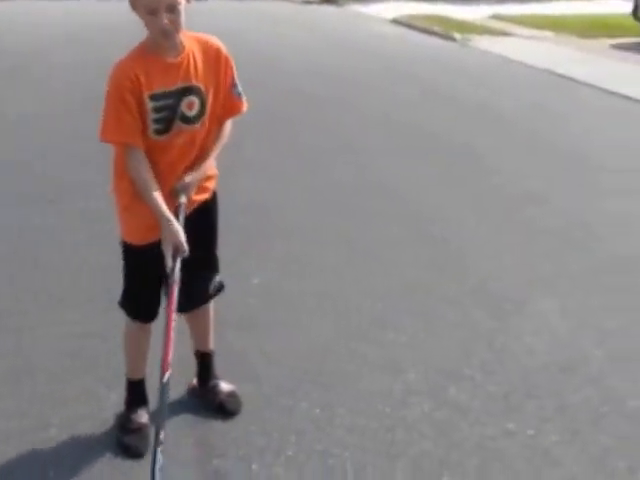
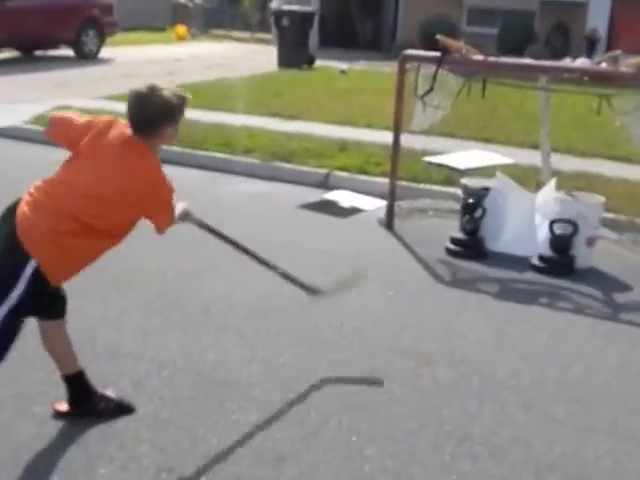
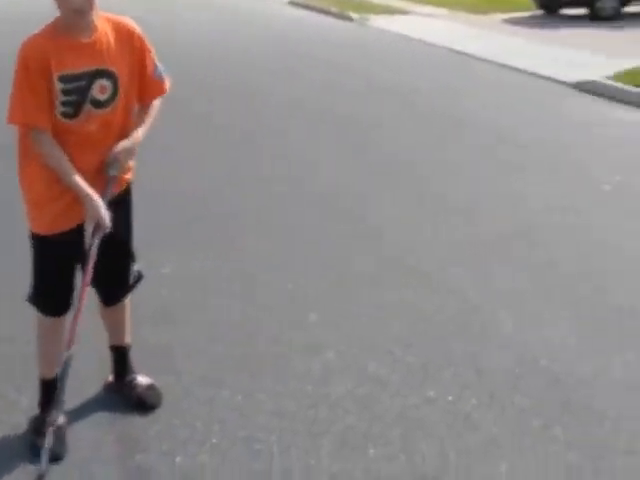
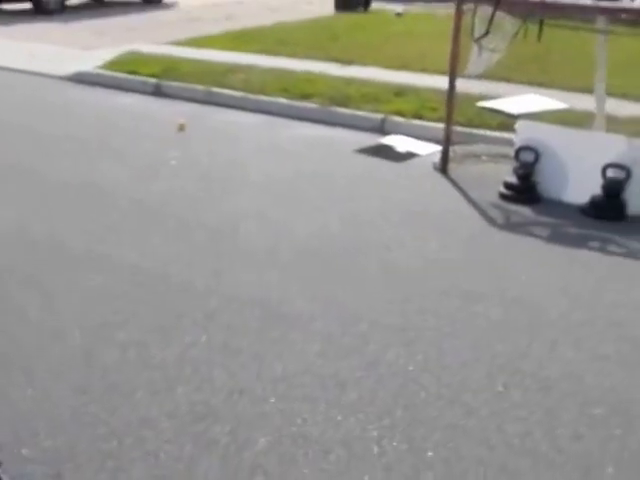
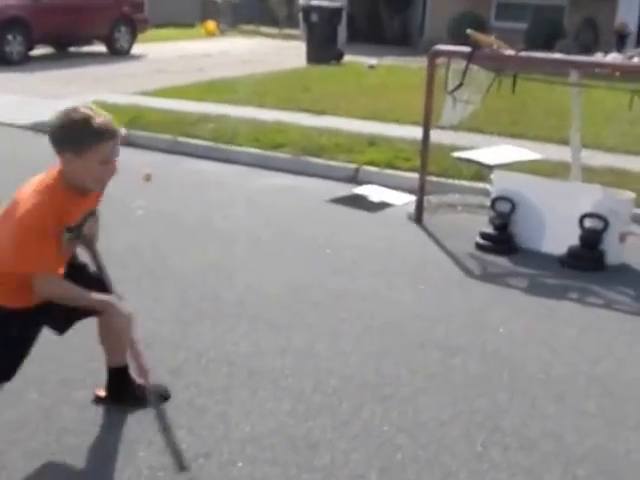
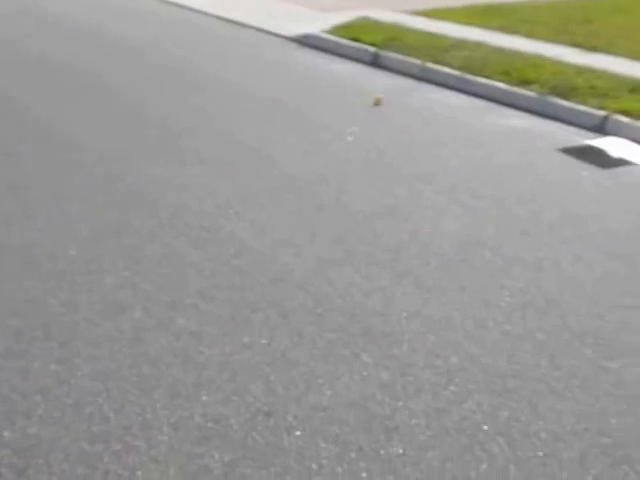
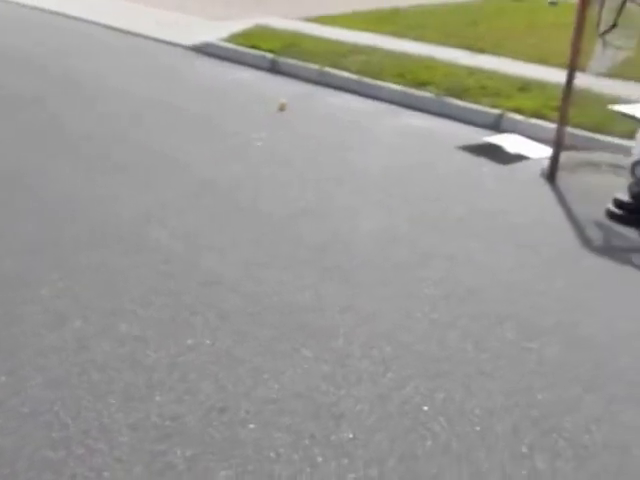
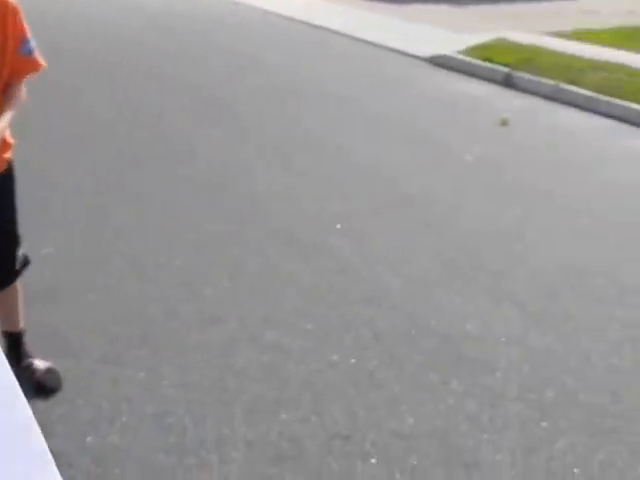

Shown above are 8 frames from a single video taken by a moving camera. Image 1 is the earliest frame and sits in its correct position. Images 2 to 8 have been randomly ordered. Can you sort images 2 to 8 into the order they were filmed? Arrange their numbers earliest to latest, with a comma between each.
3, 8, 6, 7, 4, 5, 2
